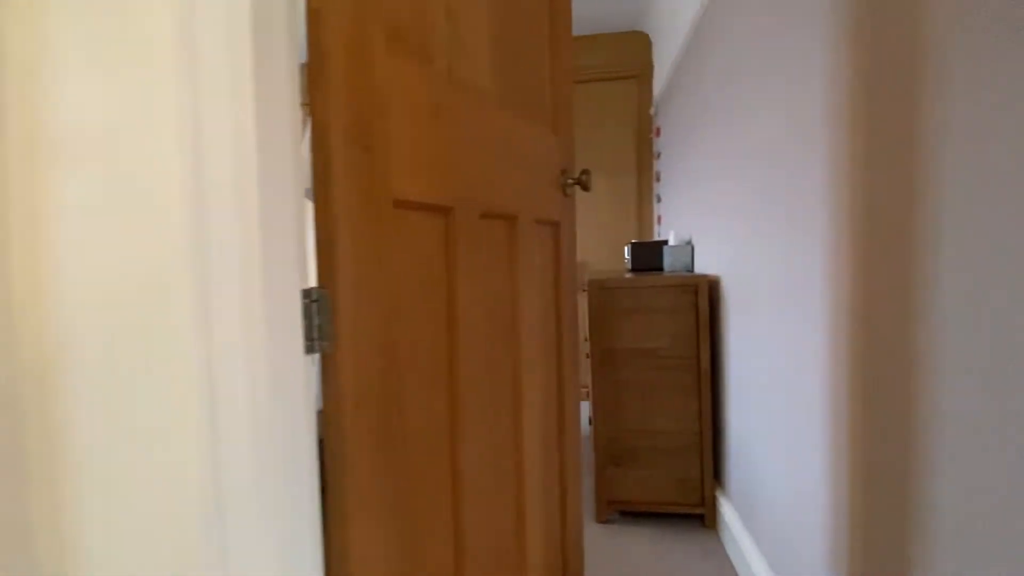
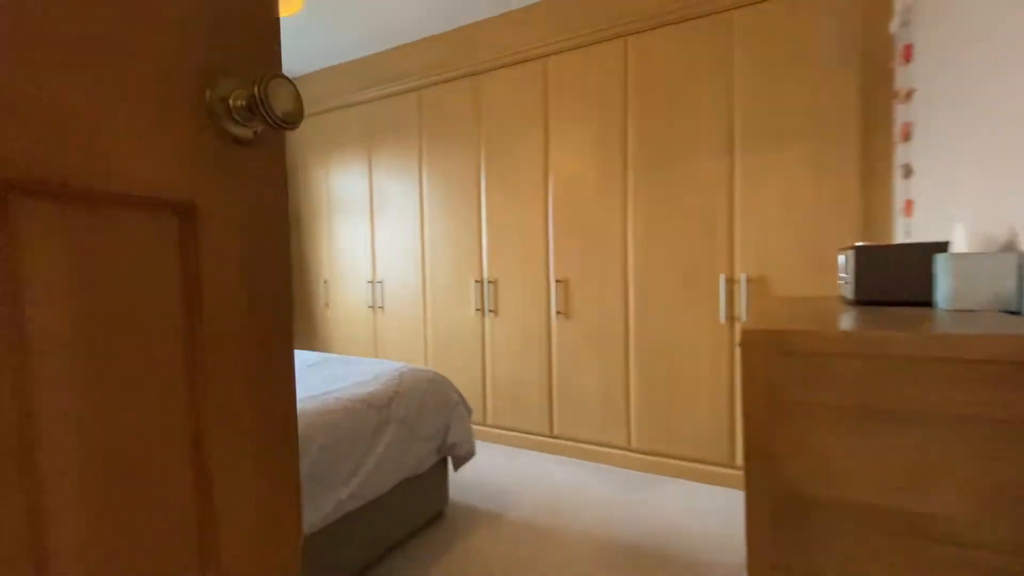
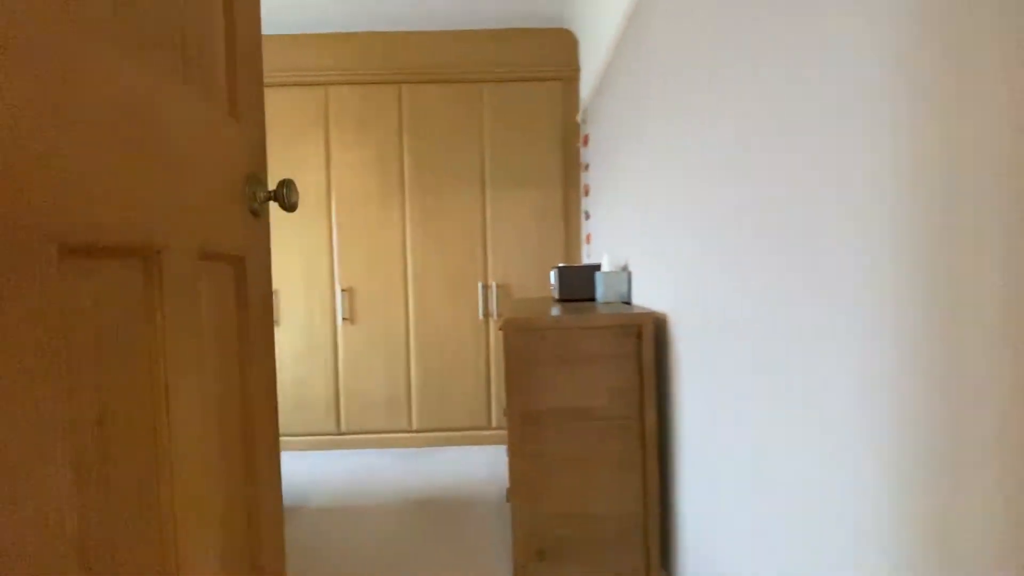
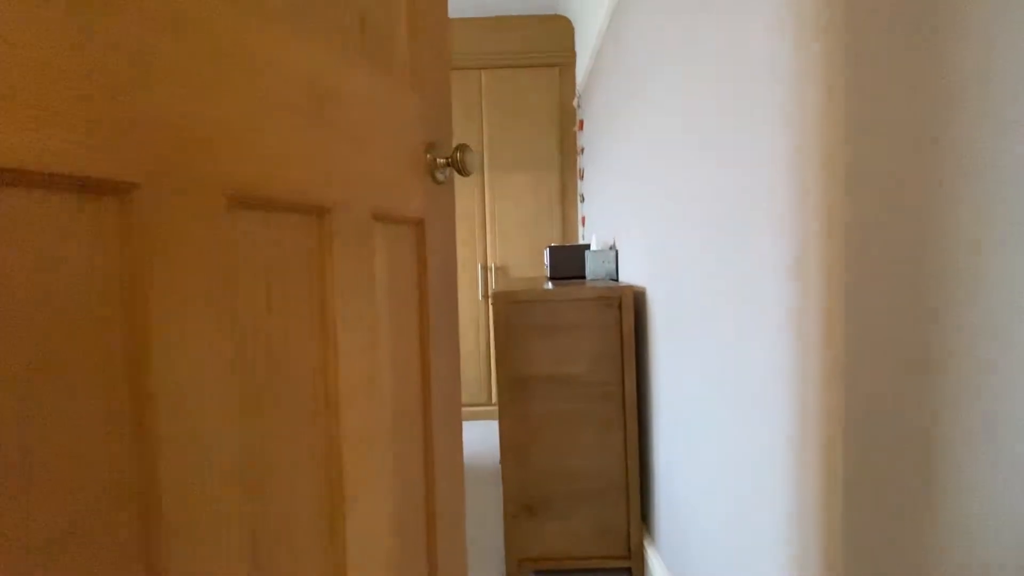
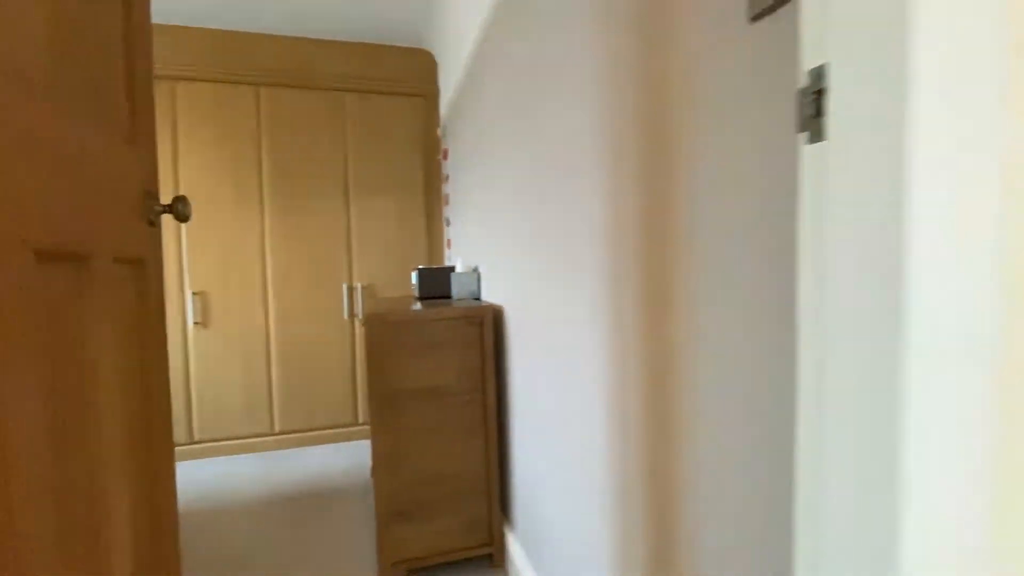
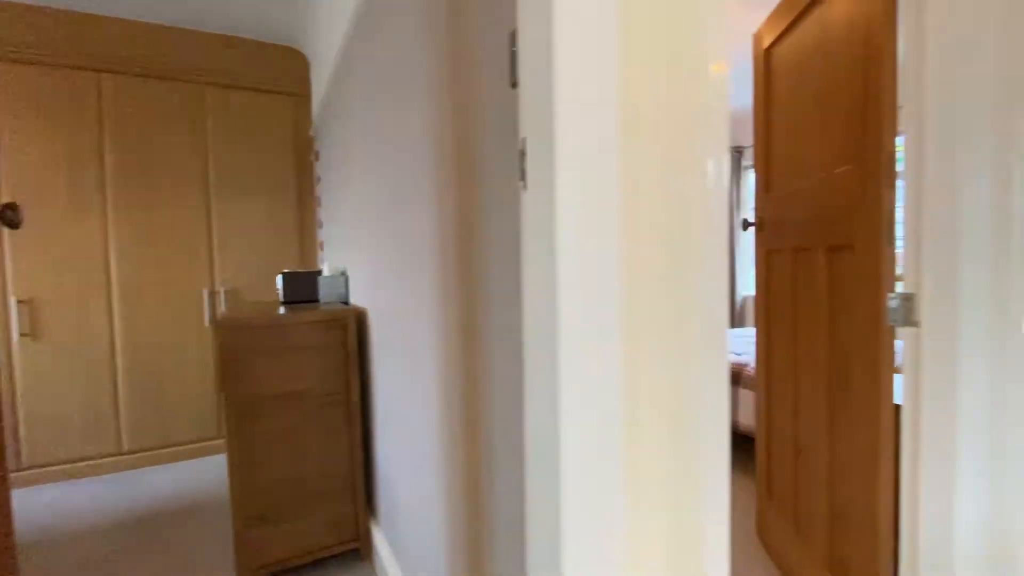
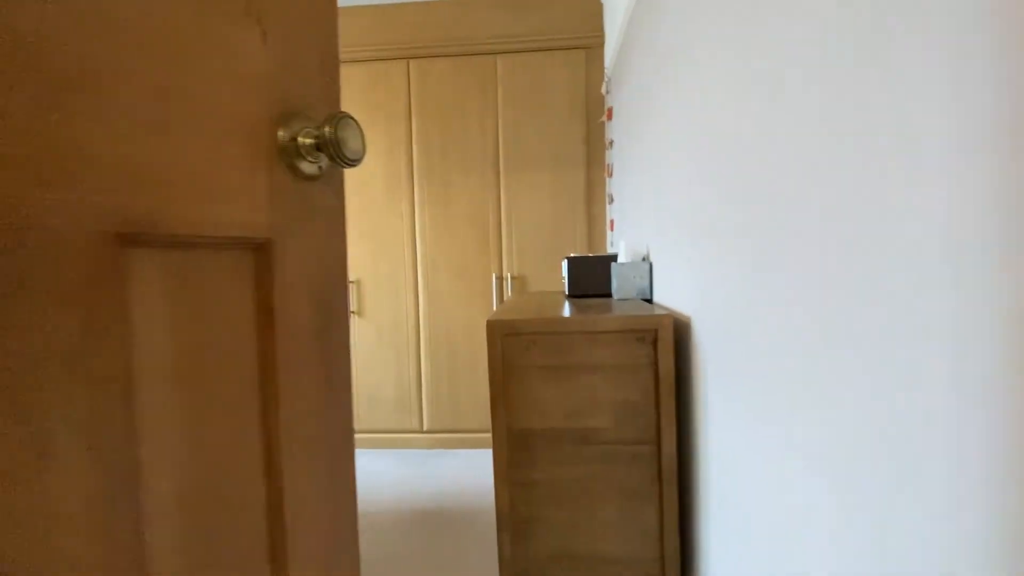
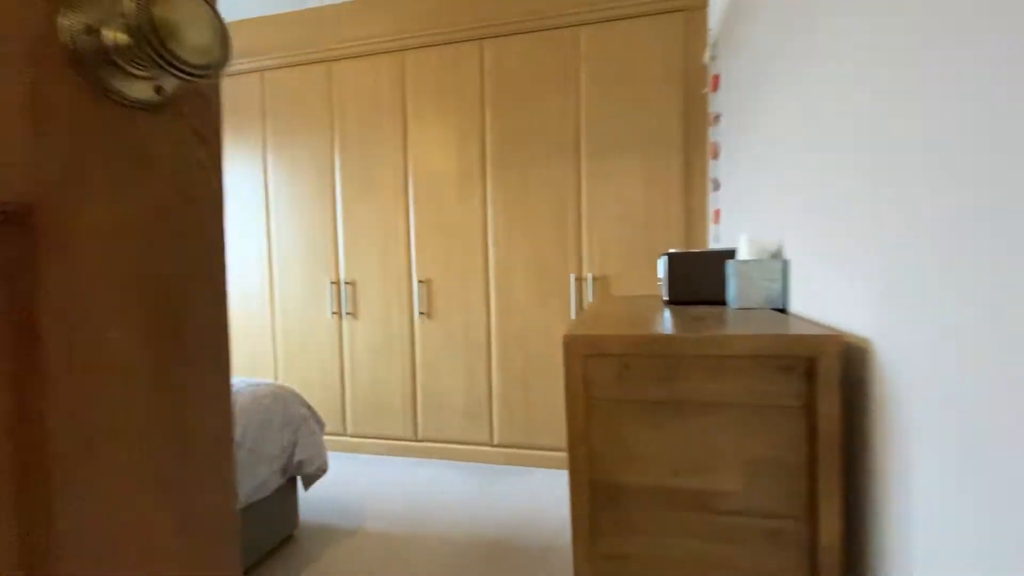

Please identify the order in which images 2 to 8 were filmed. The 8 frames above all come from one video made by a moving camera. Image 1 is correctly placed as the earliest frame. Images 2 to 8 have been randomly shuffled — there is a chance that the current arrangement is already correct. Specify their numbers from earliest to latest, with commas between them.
4, 7, 8, 2, 3, 5, 6
